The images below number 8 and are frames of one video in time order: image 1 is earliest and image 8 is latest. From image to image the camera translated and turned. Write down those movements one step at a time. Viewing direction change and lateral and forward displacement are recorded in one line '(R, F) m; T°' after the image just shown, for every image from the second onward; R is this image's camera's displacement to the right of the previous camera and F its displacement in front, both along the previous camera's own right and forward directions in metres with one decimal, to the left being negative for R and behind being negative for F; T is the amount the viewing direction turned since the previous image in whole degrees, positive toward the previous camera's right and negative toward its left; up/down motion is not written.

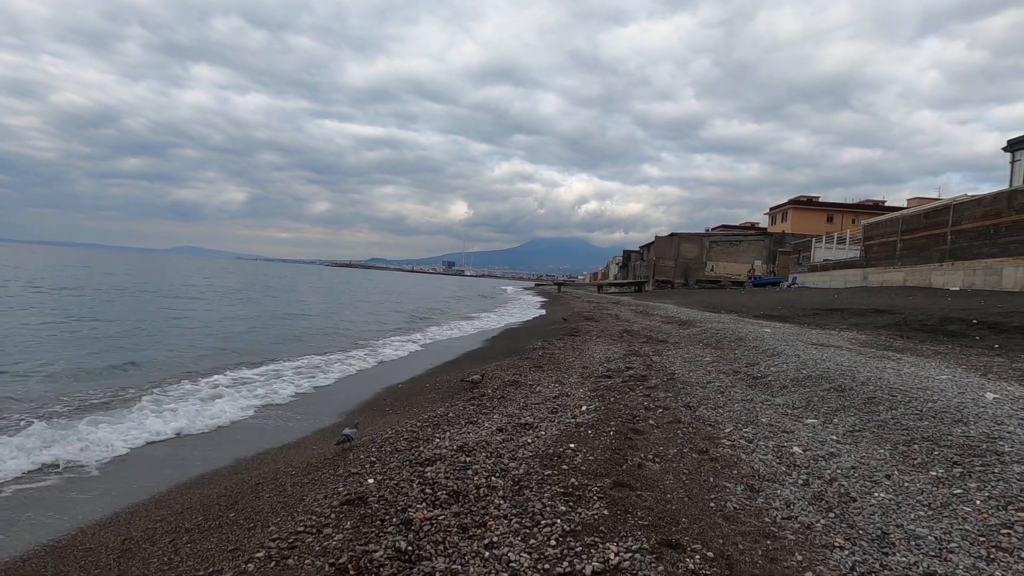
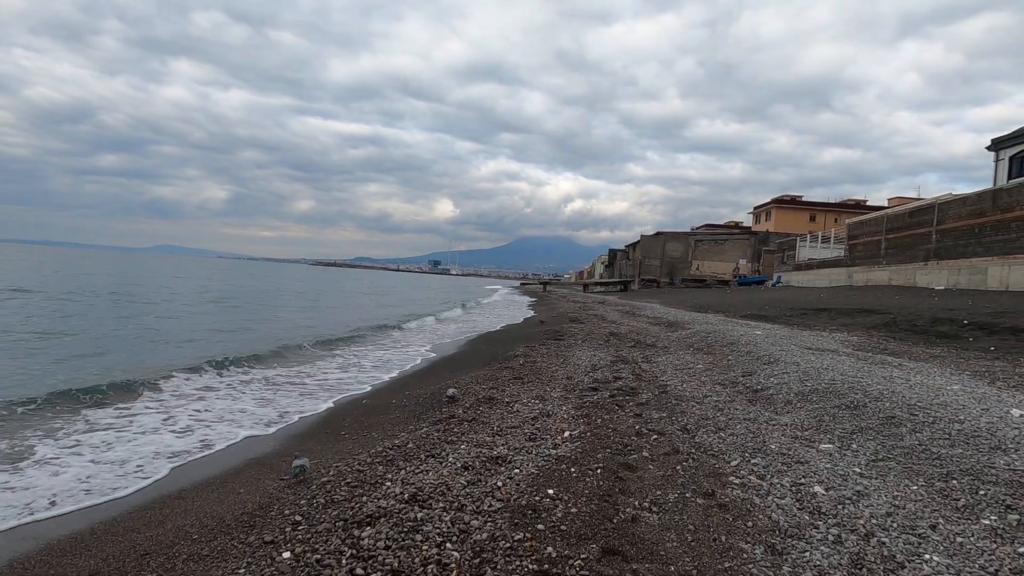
(+0.1, +0.8) m; +1°
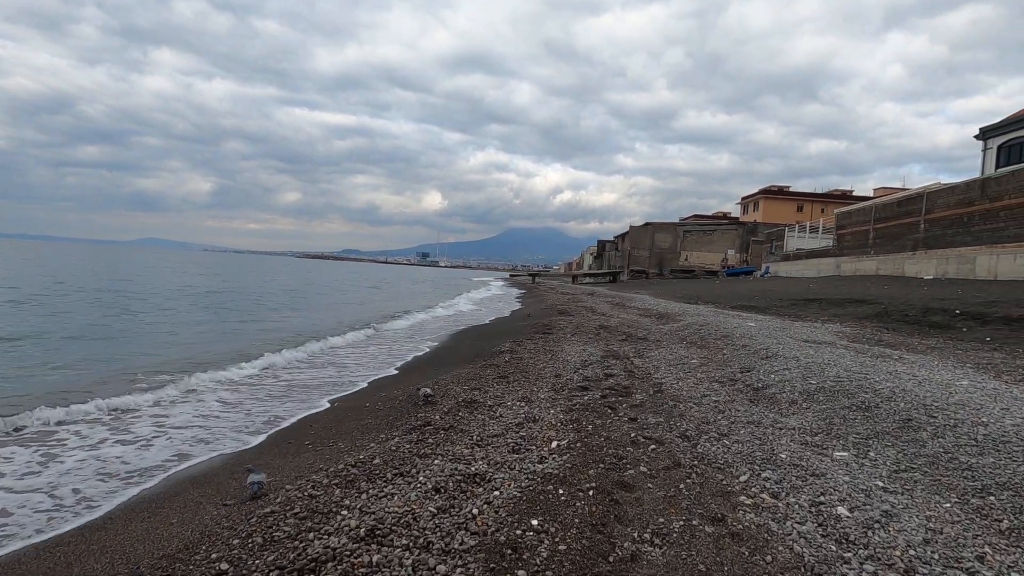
(+0.1, +0.6) m; +1°
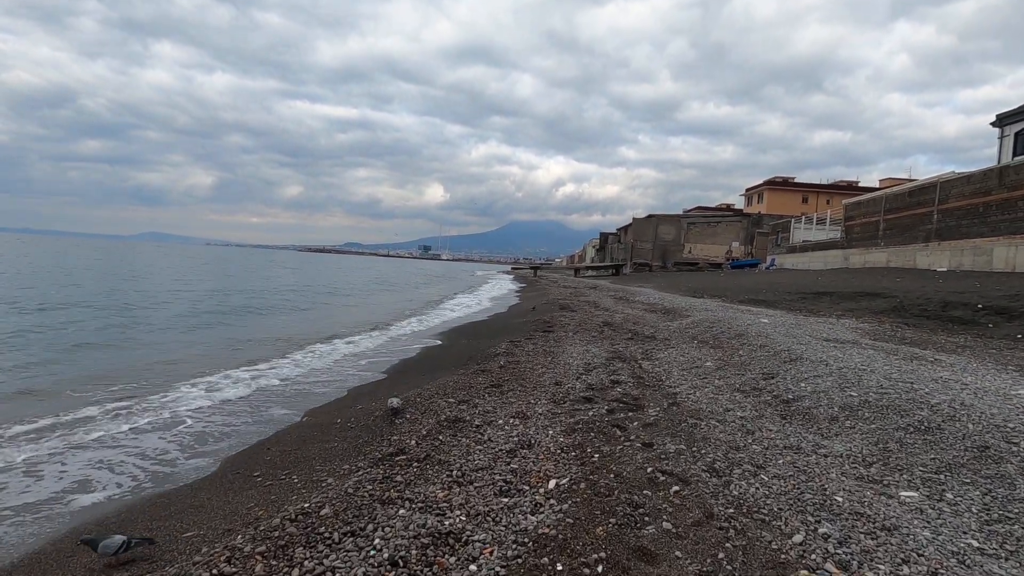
(+0.1, +0.9) m; 0°
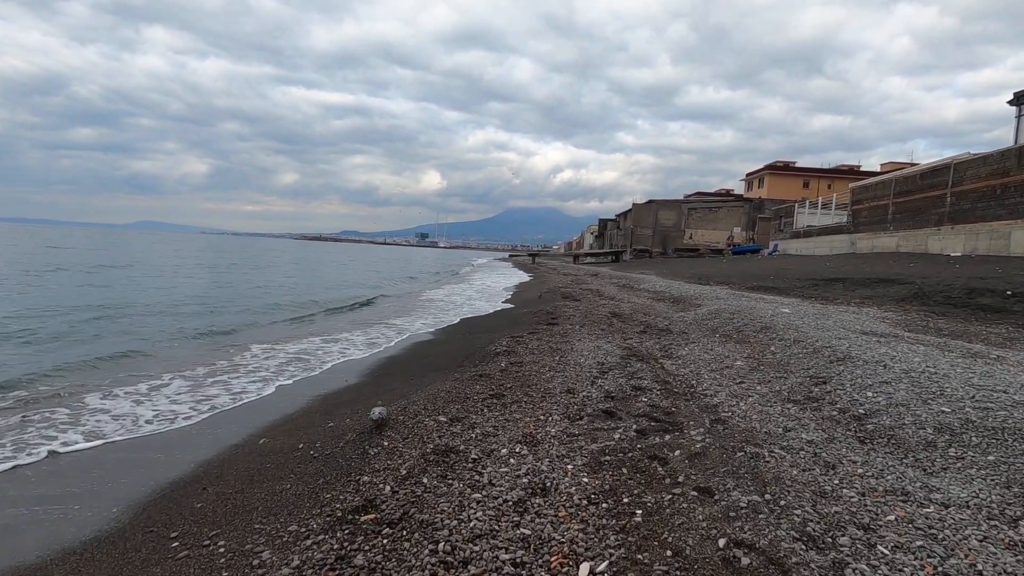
(-0.1, +1.2) m; 0°
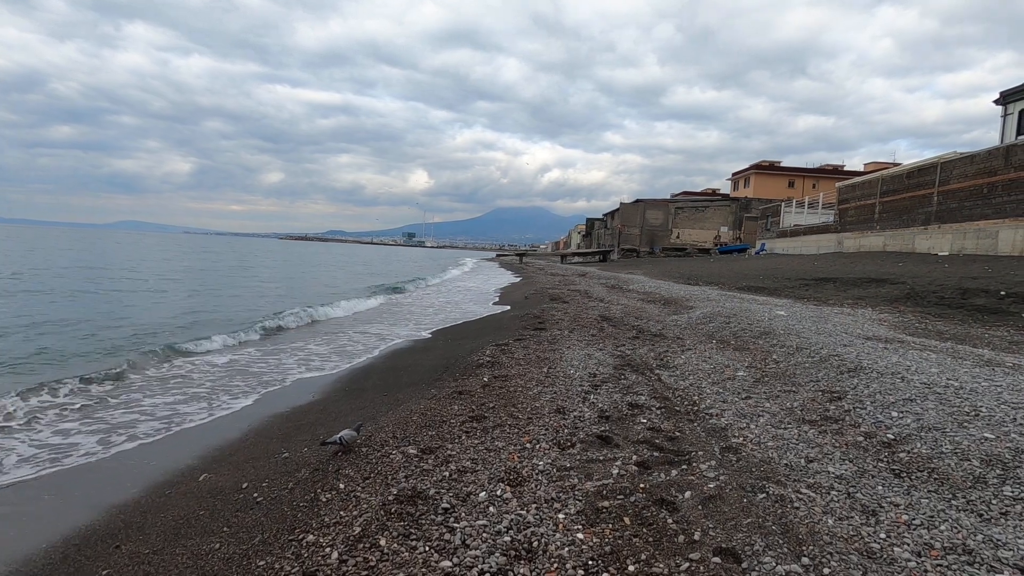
(+0.1, +0.7) m; +1°
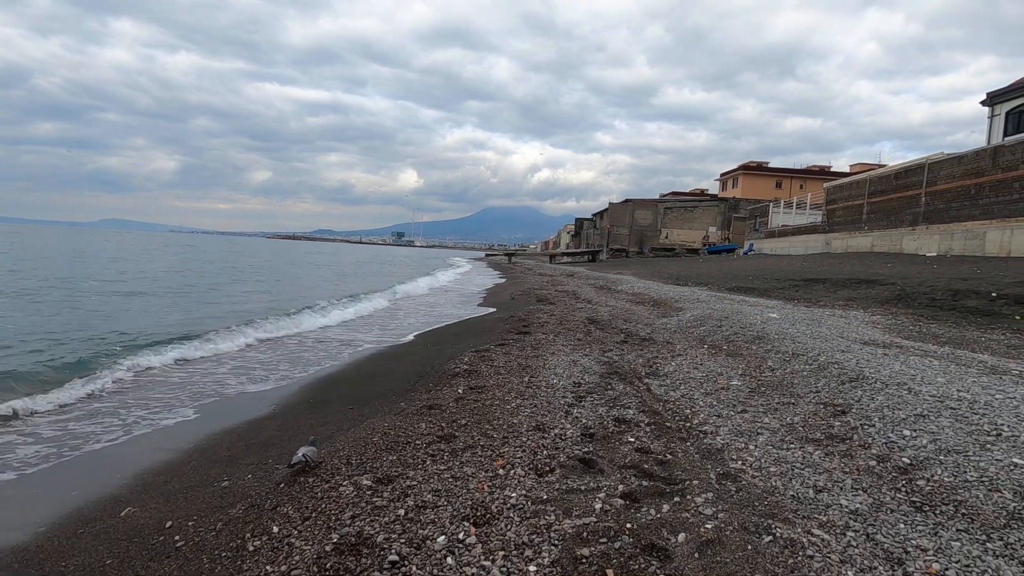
(+0.1, +0.5) m; +1°
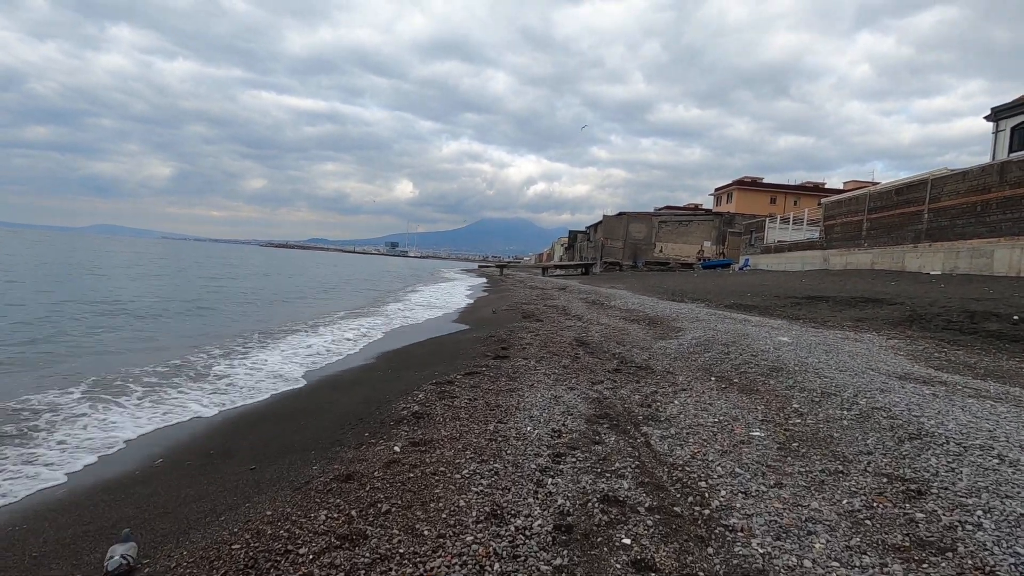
(+0.3, +1.5) m; +1°
